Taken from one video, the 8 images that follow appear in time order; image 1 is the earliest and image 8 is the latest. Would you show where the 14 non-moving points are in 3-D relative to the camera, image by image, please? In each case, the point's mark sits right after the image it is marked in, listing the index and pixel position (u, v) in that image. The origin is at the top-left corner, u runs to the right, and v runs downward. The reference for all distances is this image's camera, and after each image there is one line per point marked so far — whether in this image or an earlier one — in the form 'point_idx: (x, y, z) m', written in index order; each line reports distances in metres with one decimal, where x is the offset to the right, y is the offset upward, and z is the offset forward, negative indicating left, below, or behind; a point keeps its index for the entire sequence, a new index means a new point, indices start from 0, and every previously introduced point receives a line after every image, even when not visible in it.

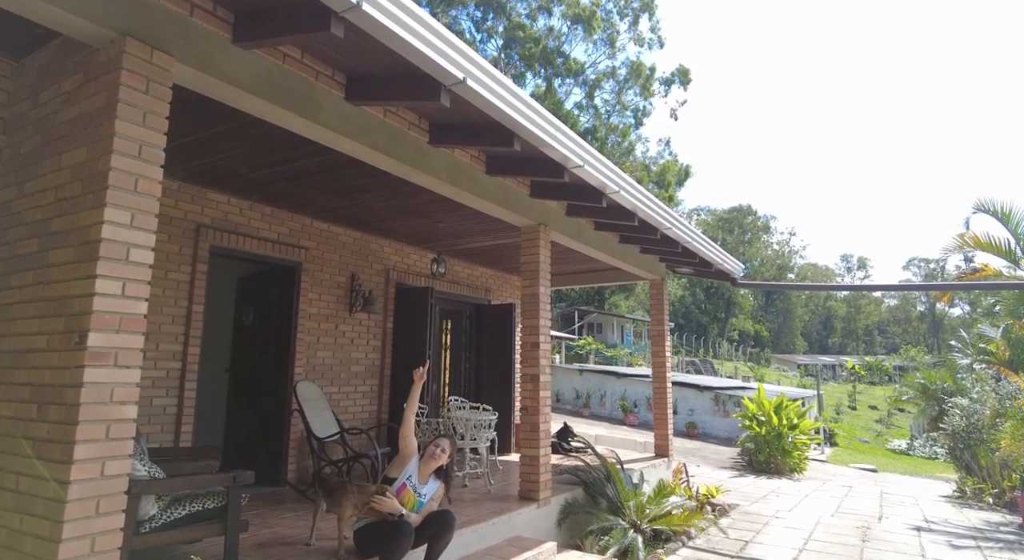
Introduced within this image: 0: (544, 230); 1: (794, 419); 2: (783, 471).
0: (+0.3, +0.4, +5.4) m
1: (+6.1, -3.0, +13.3) m
2: (+5.7, -4.0, +13.1) m
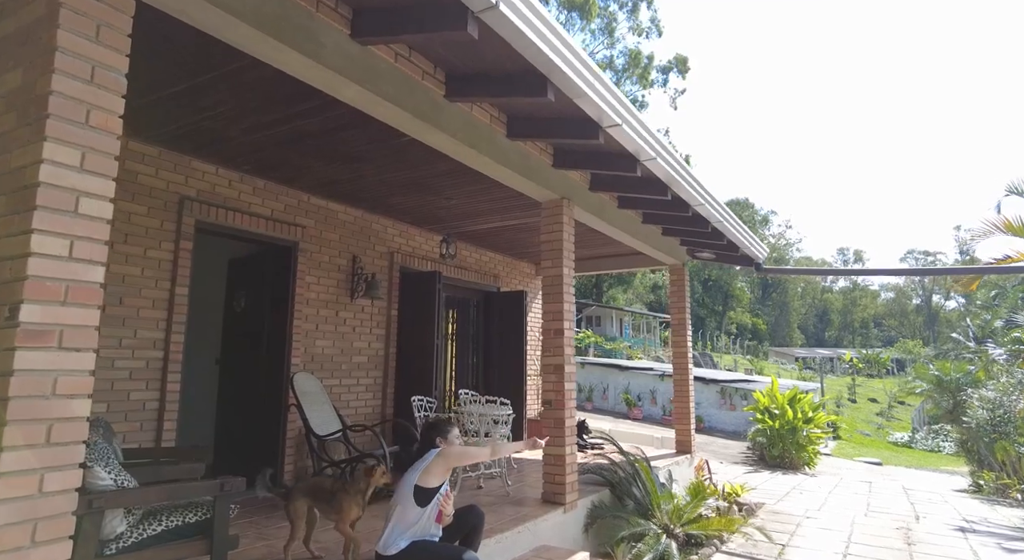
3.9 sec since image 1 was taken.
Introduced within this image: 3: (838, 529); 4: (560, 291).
0: (+0.4, +0.6, +4.9) m
1: (+6.2, -2.8, +12.9) m
2: (+5.9, -3.8, +12.6) m
3: (+3.5, -2.7, +6.6) m
4: (+0.4, -0.1, +4.8) m
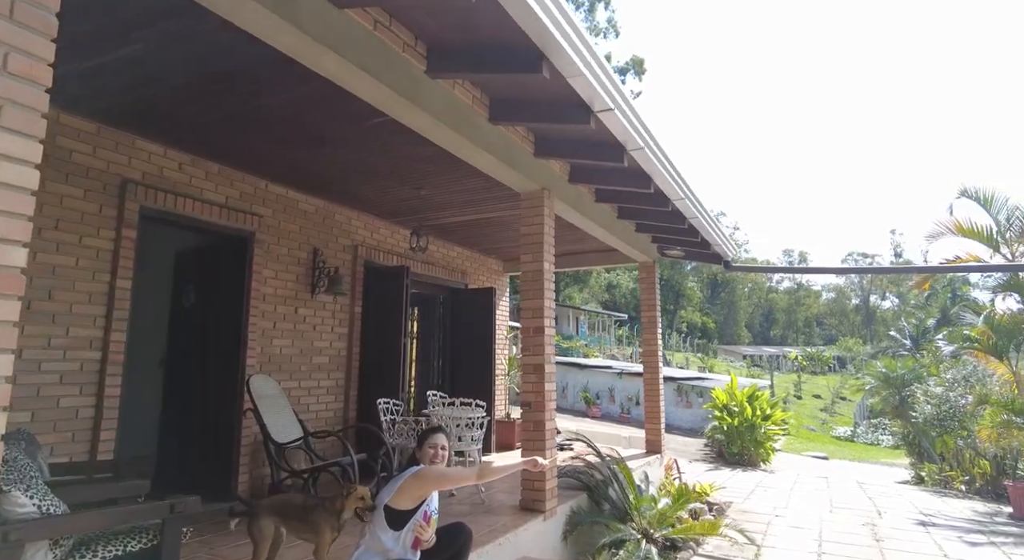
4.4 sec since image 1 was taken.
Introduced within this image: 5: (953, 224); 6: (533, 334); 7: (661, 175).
0: (+0.3, +0.6, +4.6) m
1: (+5.4, -2.7, +13.0) m
2: (+5.1, -3.8, +12.8) m
3: (+3.2, -2.6, +6.6) m
4: (+0.2, 0.0, +4.5) m
5: (+7.0, +0.9, +9.8) m
6: (+0.2, -0.4, +4.5) m
7: (+1.1, +0.8, +4.5) m
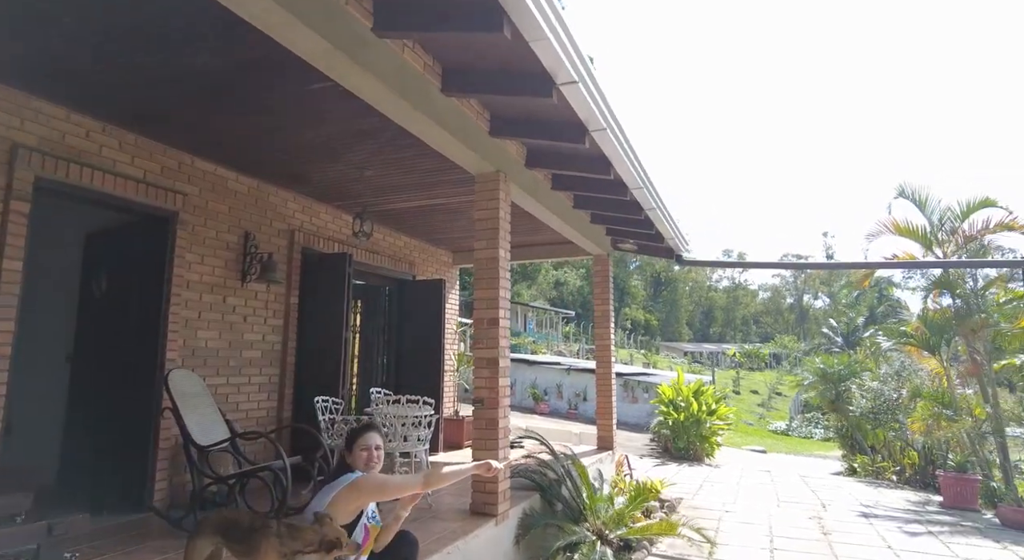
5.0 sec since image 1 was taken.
0: (-0.1, +0.7, +4.4) m
1: (+4.3, -2.7, +13.2) m
2: (+4.0, -3.7, +12.9) m
3: (+2.6, -2.6, +6.6) m
4: (-0.1, 0.0, +4.2) m
5: (+6.2, +0.9, +10.0) m
6: (-0.2, -0.3, +4.2) m
7: (+0.8, +0.8, +4.3) m
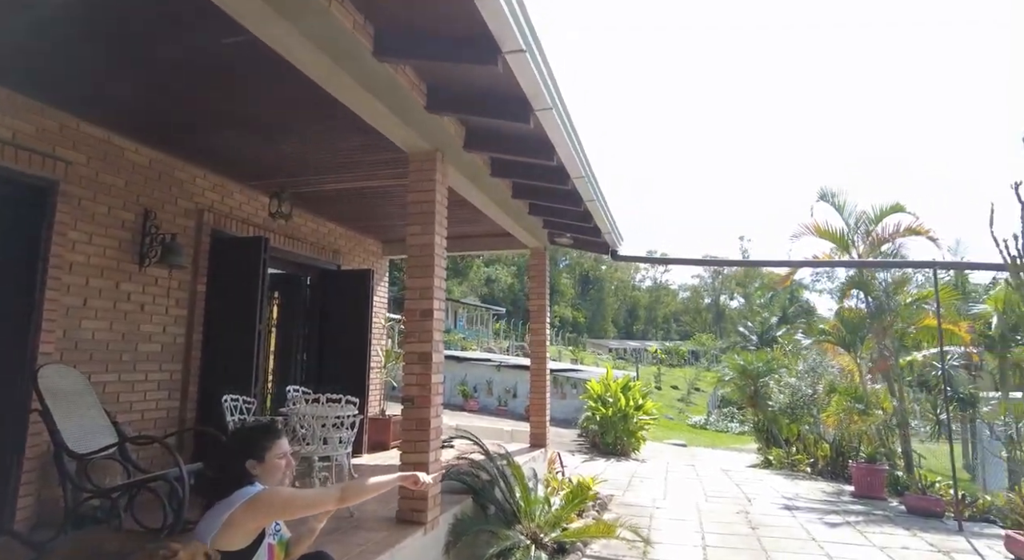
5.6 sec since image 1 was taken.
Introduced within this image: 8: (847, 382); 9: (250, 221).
0: (-0.5, +0.8, +4.0) m
1: (+2.7, -2.6, +13.3) m
2: (+2.5, -3.6, +13.0) m
3: (+1.9, -2.5, +6.6) m
4: (-0.5, +0.1, +3.9) m
5: (+5.1, +0.9, +10.4) m
6: (-0.6, -0.2, +3.9) m
7: (+0.4, +0.9, +4.1) m
8: (+6.1, -1.8, +11.2) m
9: (-2.3, +0.5, +5.3) m
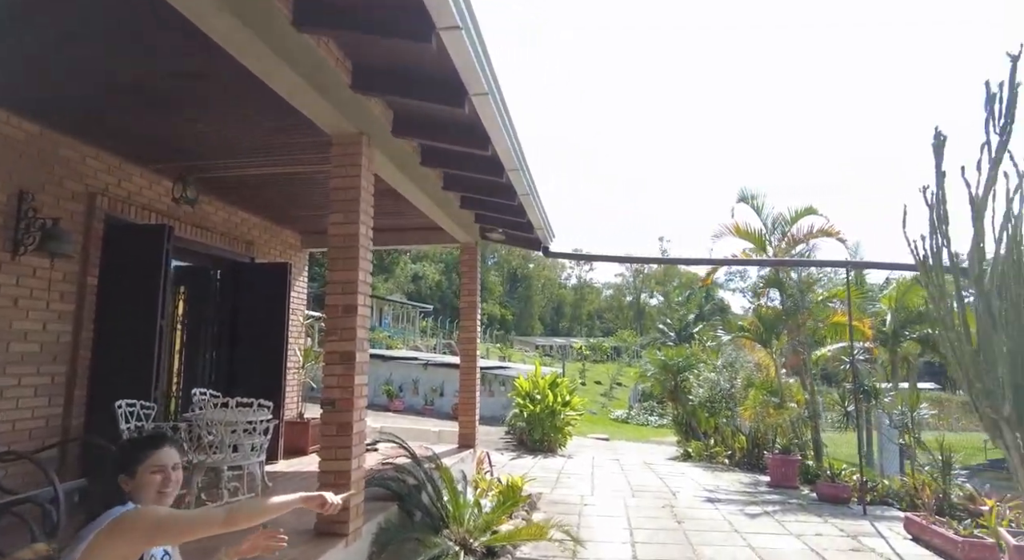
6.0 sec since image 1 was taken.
0: (-0.9, +0.8, +3.8) m
1: (+1.2, -2.5, +13.4) m
2: (+0.9, -3.6, +13.0) m
3: (+1.1, -2.5, +6.6) m
4: (-0.9, +0.2, +3.6) m
5: (+3.9, +1.0, +10.7) m
6: (-1.0, -0.2, +3.6) m
7: (-0.1, +0.9, +3.9) m
8: (+4.7, -1.8, +11.6) m
9: (-2.9, +0.6, +4.8) m
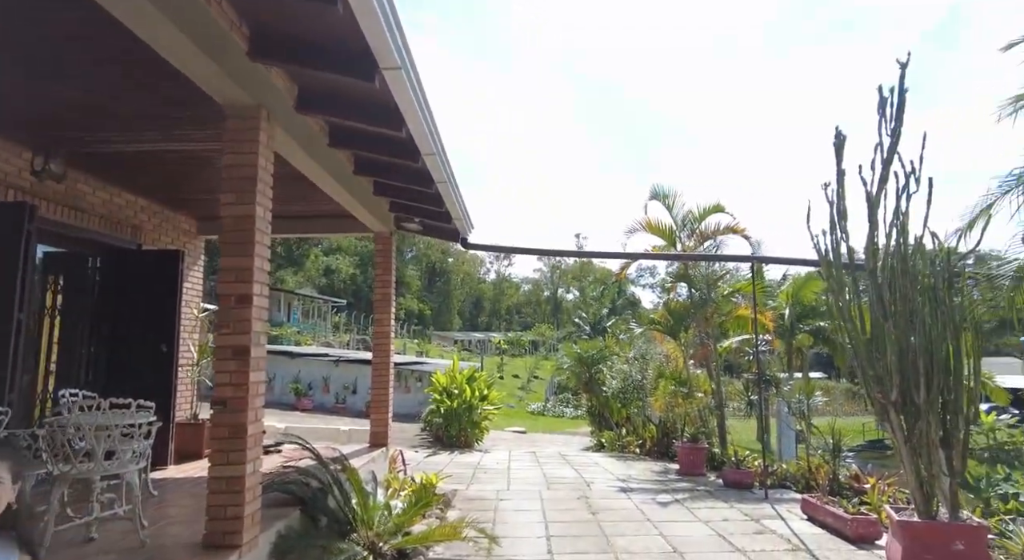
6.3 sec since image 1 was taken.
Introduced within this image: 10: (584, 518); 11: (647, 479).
0: (-1.4, +0.9, +3.4) m
1: (-0.6, -2.4, +13.3) m
2: (-0.8, -3.4, +12.9) m
3: (+0.2, -2.4, +6.5) m
4: (-1.4, +0.2, +3.3) m
5: (+2.4, +1.1, +11.0) m
6: (-1.5, -0.1, +3.3) m
7: (-0.6, +1.0, +3.7) m
8: (+3.1, -1.7, +12.0) m
9: (-3.5, +0.7, +4.3) m
10: (+0.7, -2.4, +6.2) m
11: (+2.0, -3.0, +9.3) m
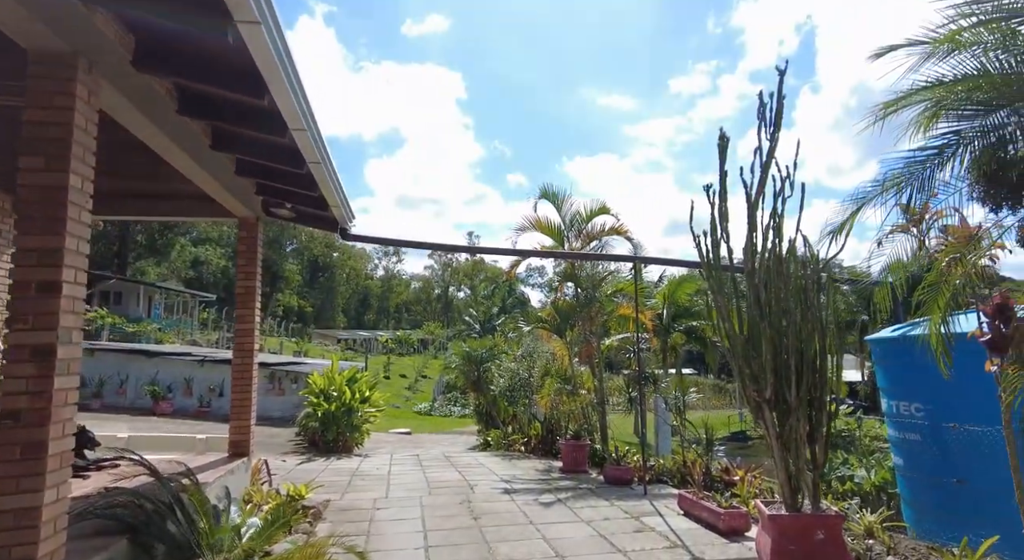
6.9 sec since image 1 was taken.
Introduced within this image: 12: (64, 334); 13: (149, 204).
0: (-2.0, +1.0, +2.8) m
1: (-3.0, -2.3, +12.6) m
2: (-3.2, -3.3, +12.2) m
3: (-1.0, -2.4, +6.1) m
4: (-2.0, +0.3, +2.7) m
5: (+0.4, +1.1, +10.9) m
6: (-2.1, -0.1, +2.7) m
7: (-1.2, +1.0, +3.2) m
8: (+0.9, -1.7, +12.1) m
9: (-4.2, +0.8, +3.3) m
10: (-0.4, -2.4, +6.0) m
11: (+0.3, -3.0, +9.2) m
12: (-2.0, -0.2, +2.7) m
13: (-3.6, +0.7, +6.0) m
